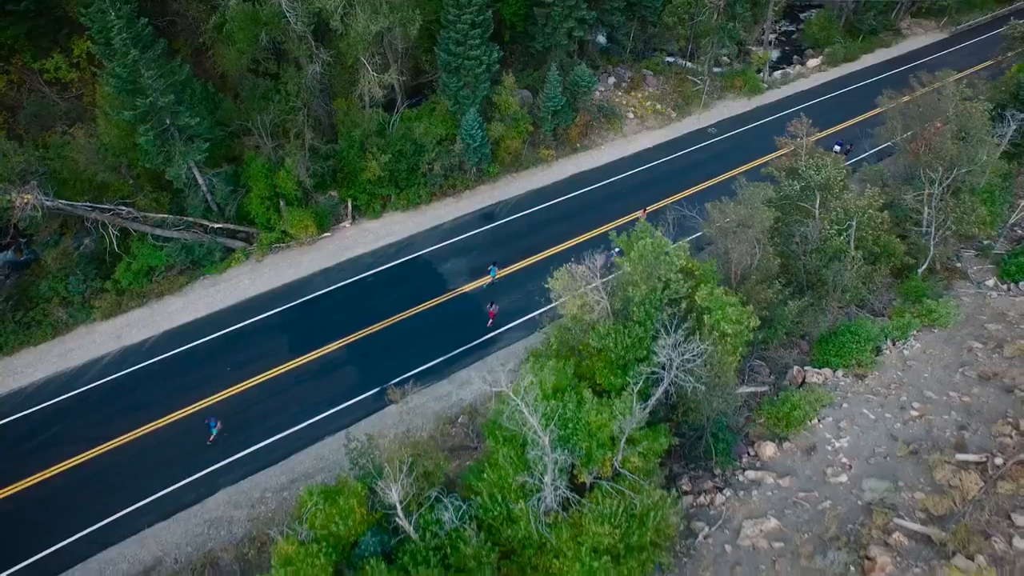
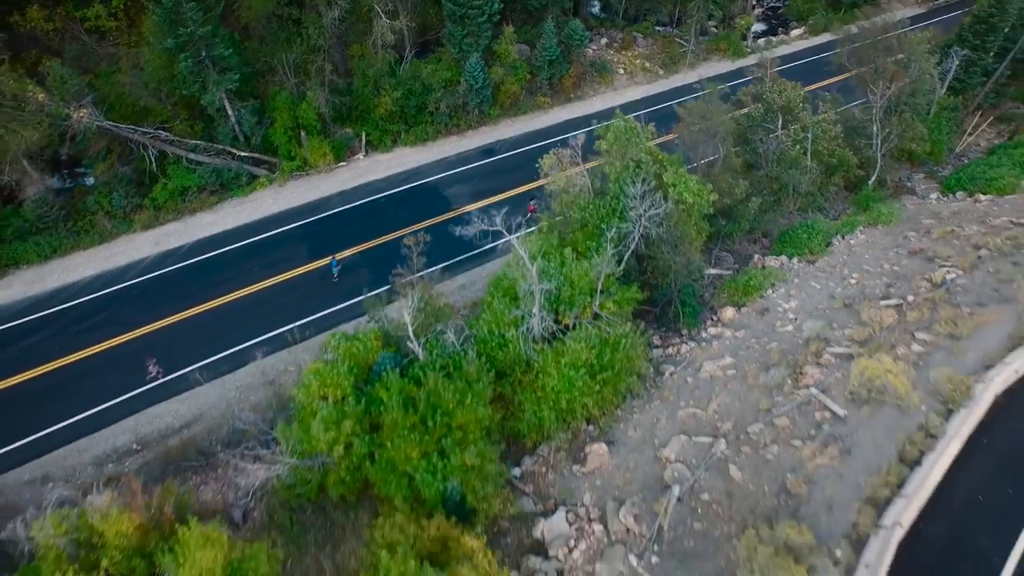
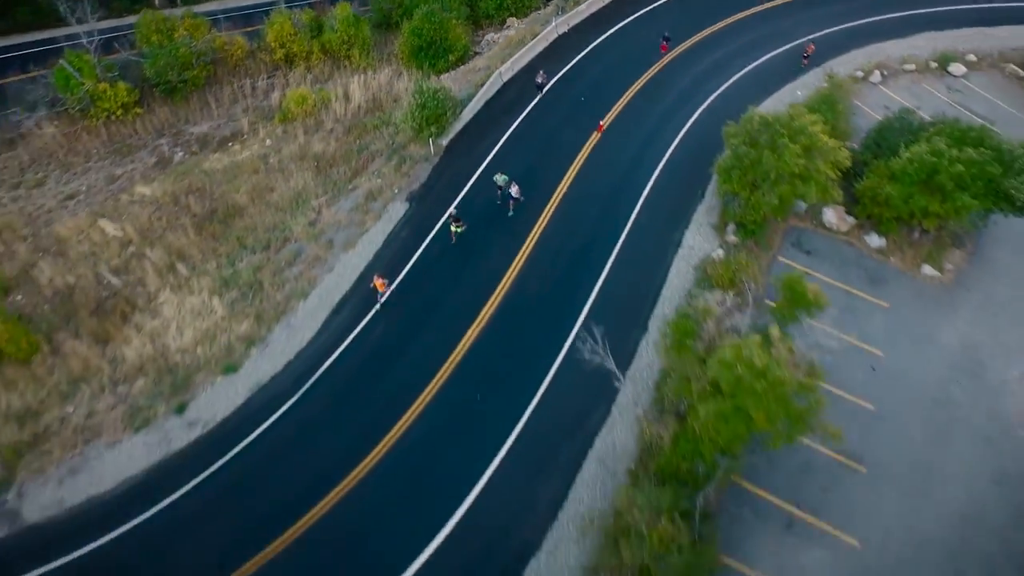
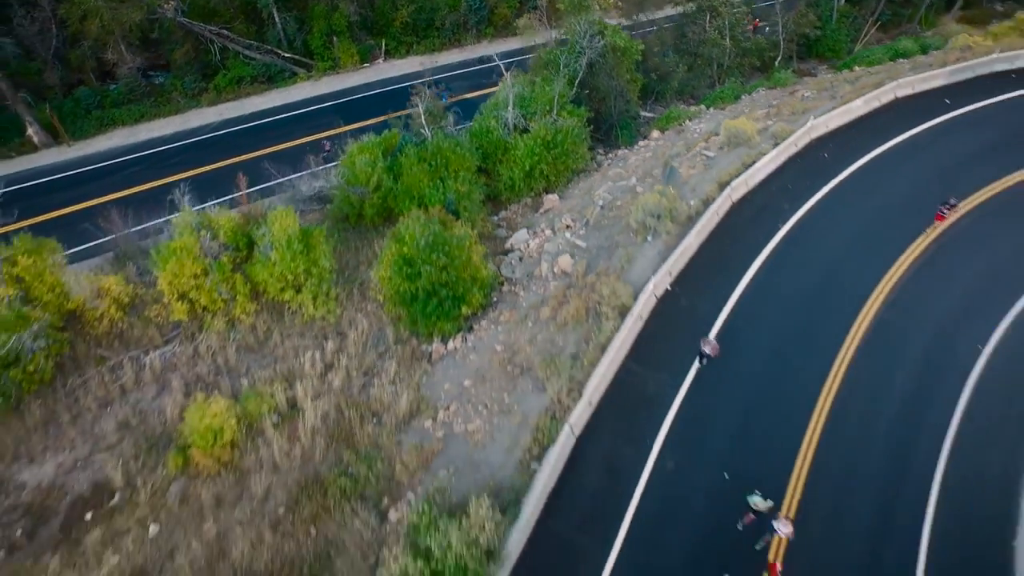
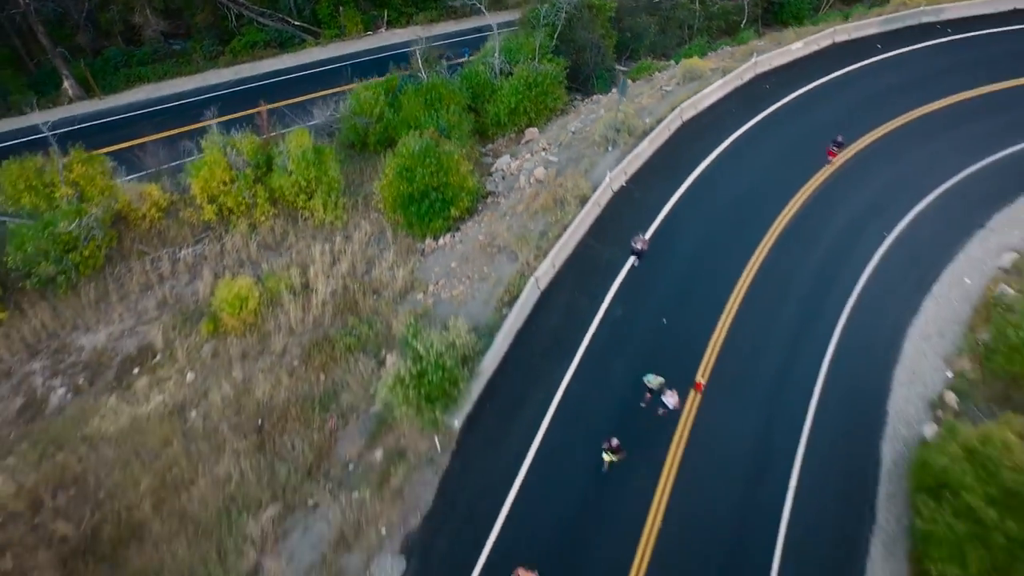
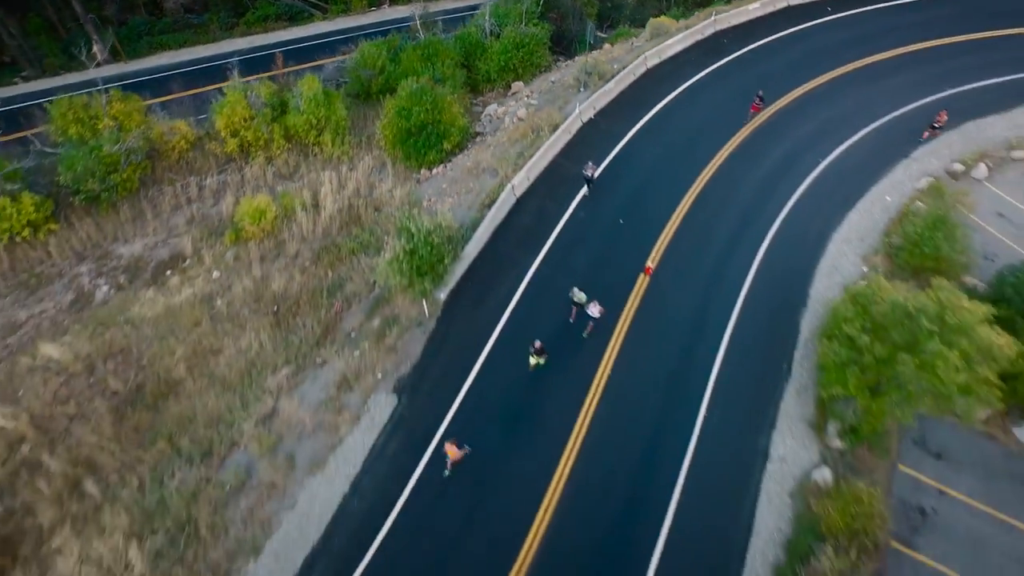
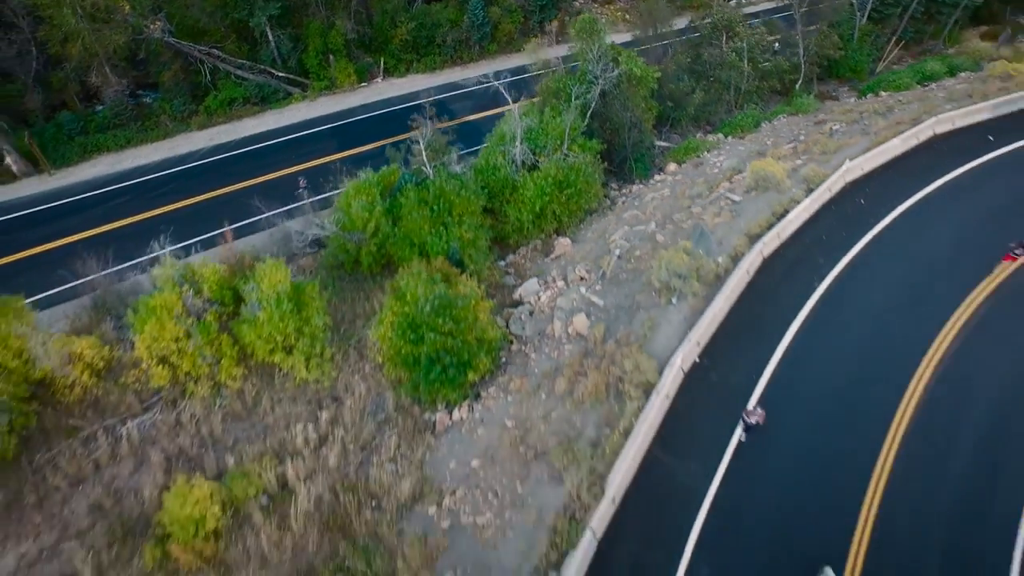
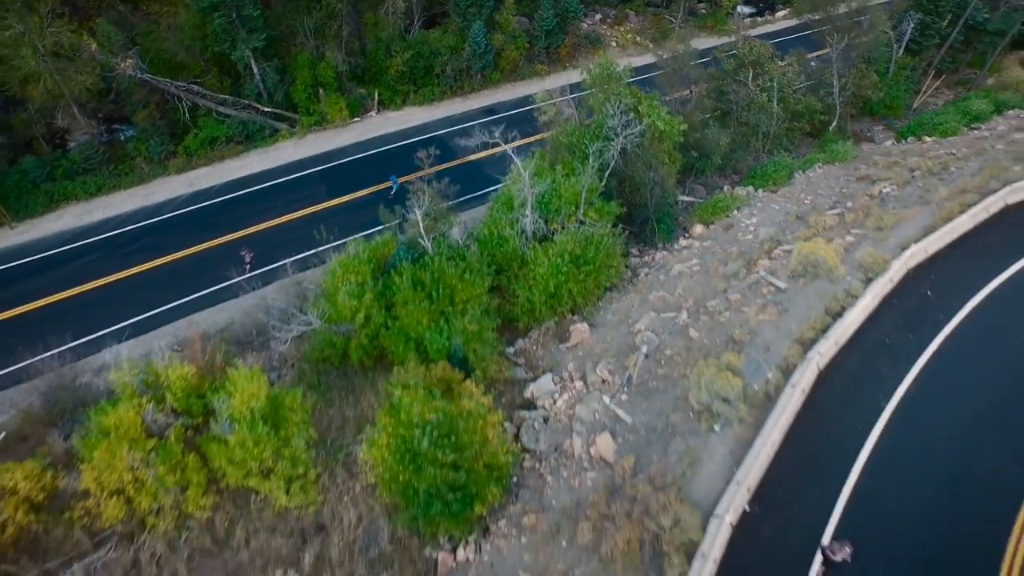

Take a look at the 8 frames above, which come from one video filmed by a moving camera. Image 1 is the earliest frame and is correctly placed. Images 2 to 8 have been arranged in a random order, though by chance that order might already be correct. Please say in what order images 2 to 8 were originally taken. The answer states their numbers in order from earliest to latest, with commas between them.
2, 8, 7, 4, 5, 6, 3
